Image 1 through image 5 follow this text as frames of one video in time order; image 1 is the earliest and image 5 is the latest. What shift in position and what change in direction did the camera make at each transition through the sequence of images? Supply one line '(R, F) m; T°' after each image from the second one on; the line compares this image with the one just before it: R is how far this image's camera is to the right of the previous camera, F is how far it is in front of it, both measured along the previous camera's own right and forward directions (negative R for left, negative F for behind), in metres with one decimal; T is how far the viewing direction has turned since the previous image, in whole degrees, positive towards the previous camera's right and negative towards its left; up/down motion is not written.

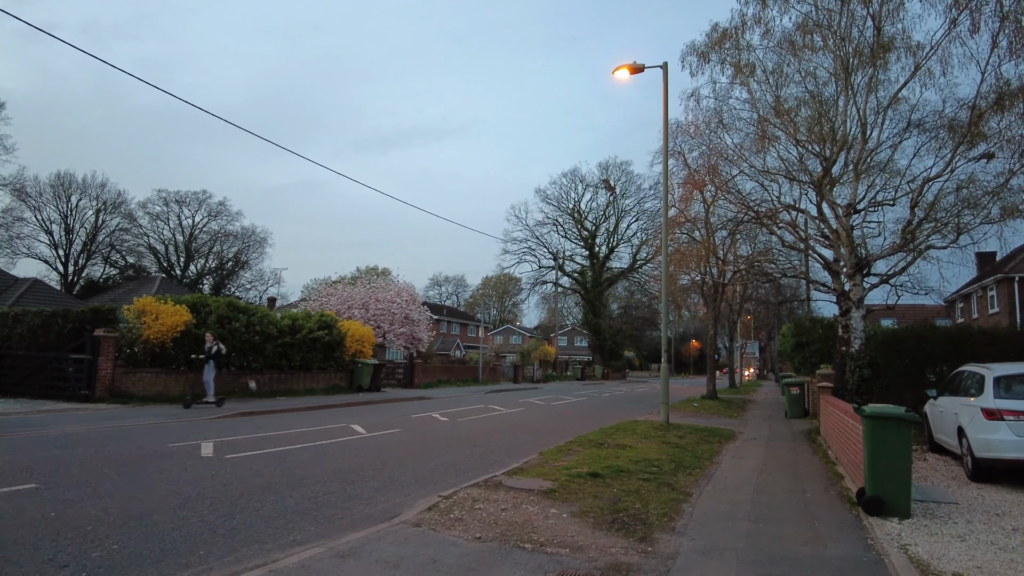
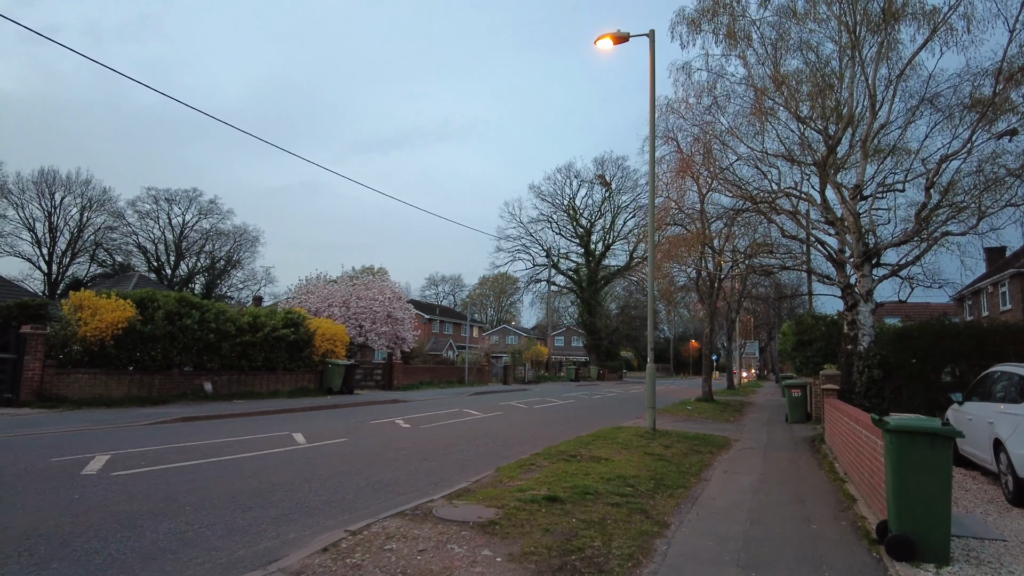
(+0.6, +1.5) m; 0°
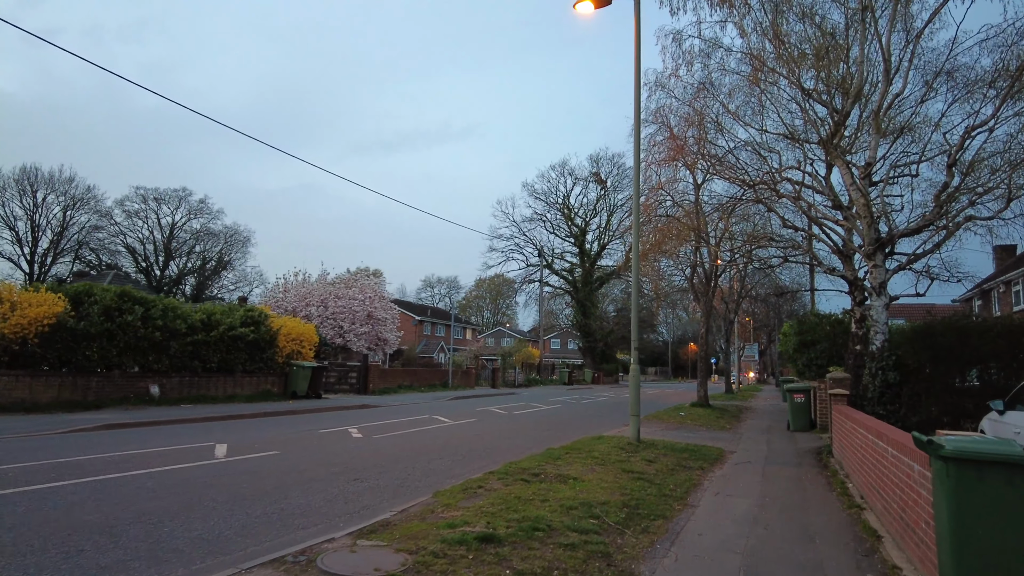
(+0.6, +1.6) m; 0°
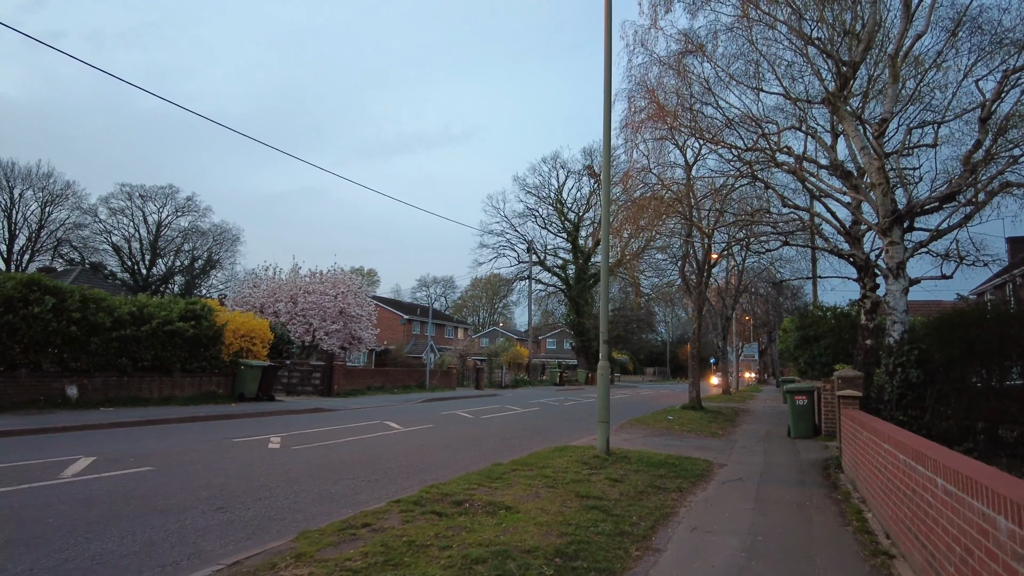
(+0.8, +1.9) m; 0°
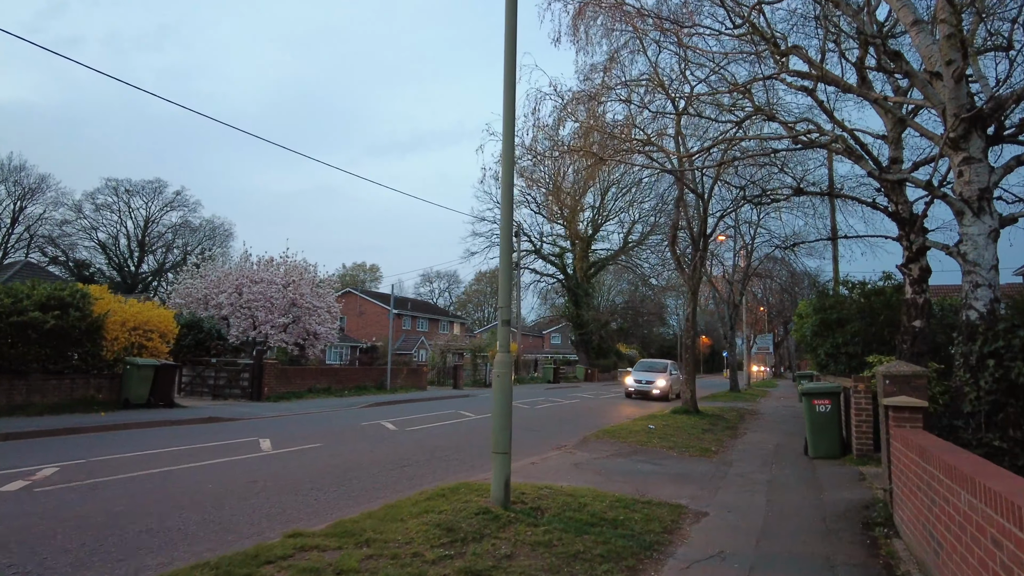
(+1.5, +3.6) m; -1°
